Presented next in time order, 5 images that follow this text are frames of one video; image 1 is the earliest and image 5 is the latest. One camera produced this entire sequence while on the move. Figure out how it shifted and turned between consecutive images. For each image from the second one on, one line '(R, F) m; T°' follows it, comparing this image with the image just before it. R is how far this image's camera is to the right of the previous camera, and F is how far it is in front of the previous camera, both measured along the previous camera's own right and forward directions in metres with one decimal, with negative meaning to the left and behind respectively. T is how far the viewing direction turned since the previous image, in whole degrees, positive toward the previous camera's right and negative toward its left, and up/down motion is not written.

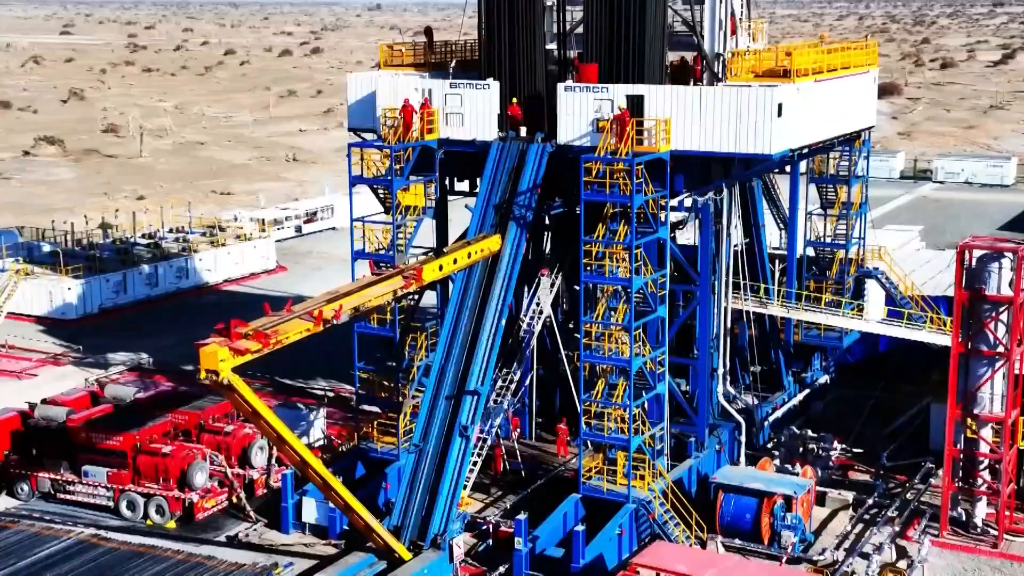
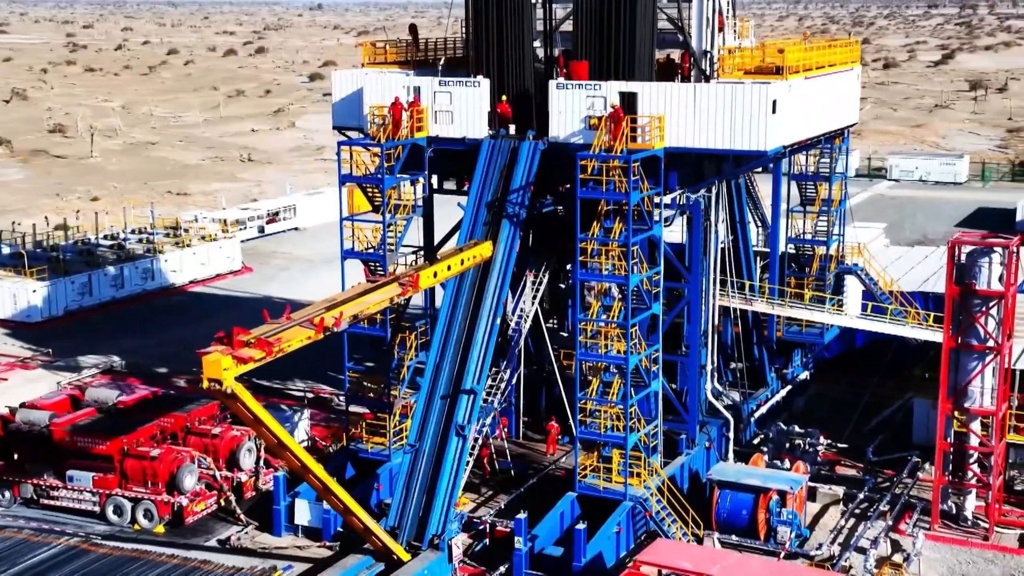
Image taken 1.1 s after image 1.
(-0.8, +0.1) m; +2°
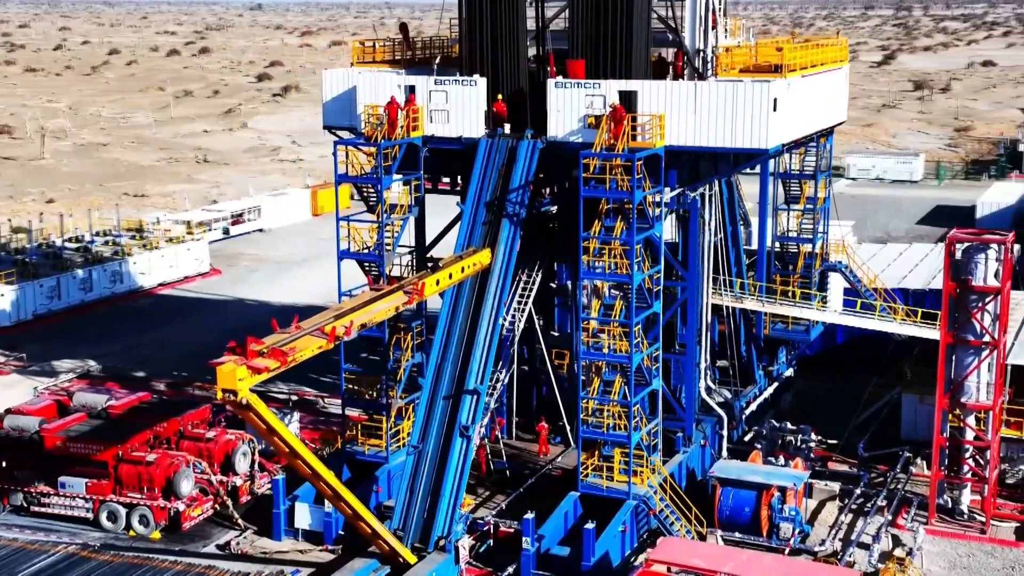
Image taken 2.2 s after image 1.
(-0.9, +0.1) m; +2°
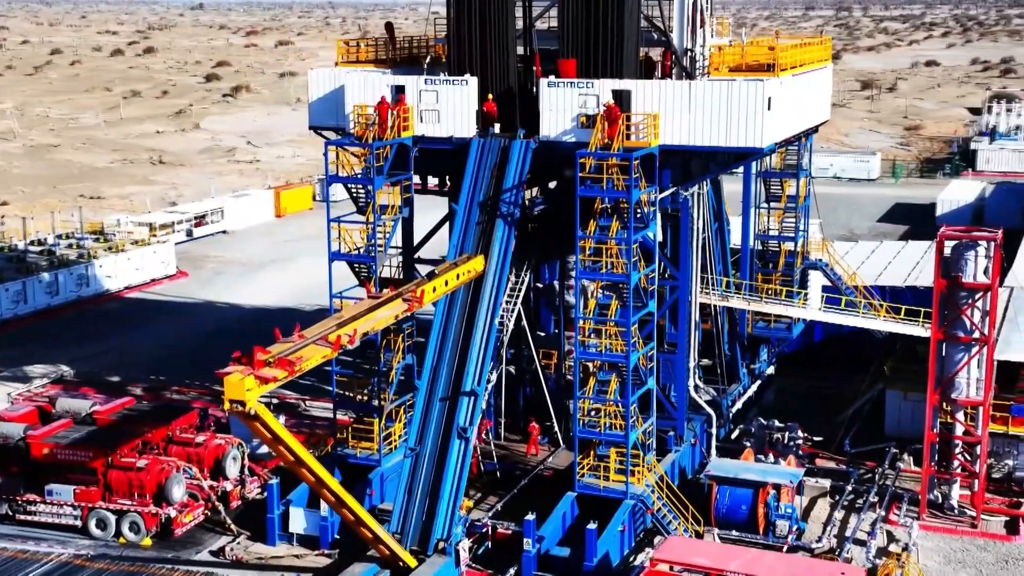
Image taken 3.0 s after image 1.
(-0.8, +0.1) m; +2°
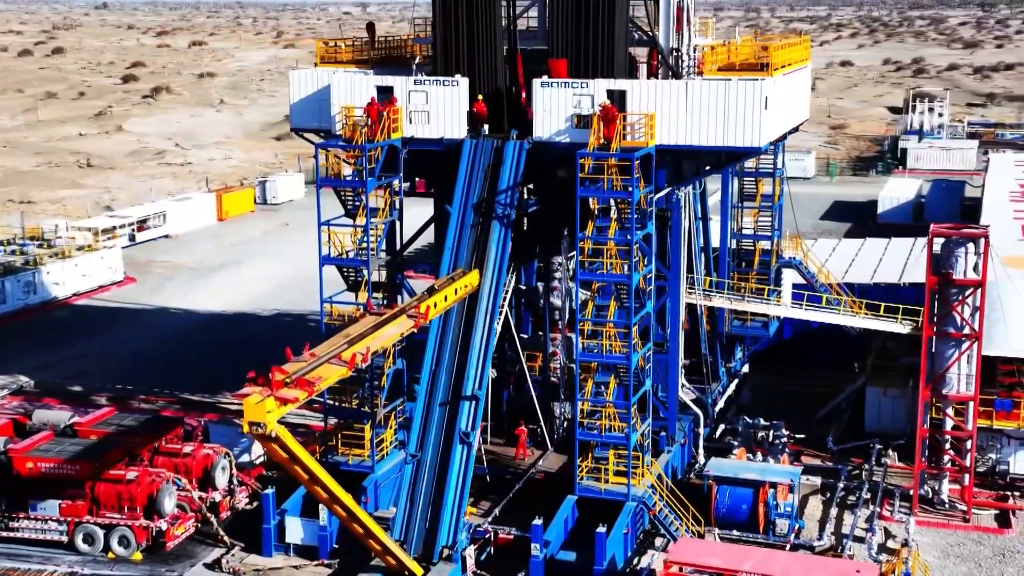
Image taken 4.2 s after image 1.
(-1.3, +0.3) m; +3°
